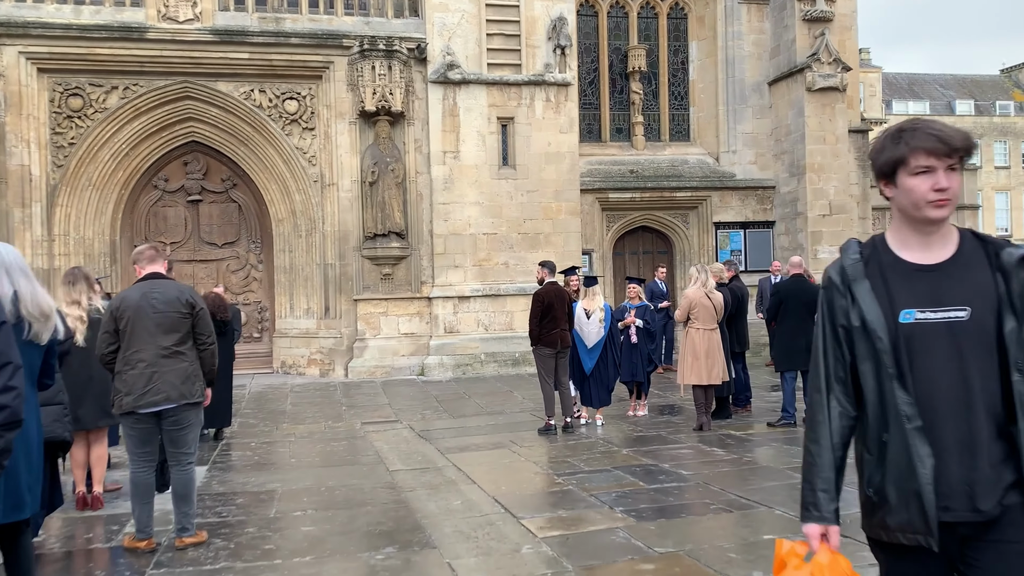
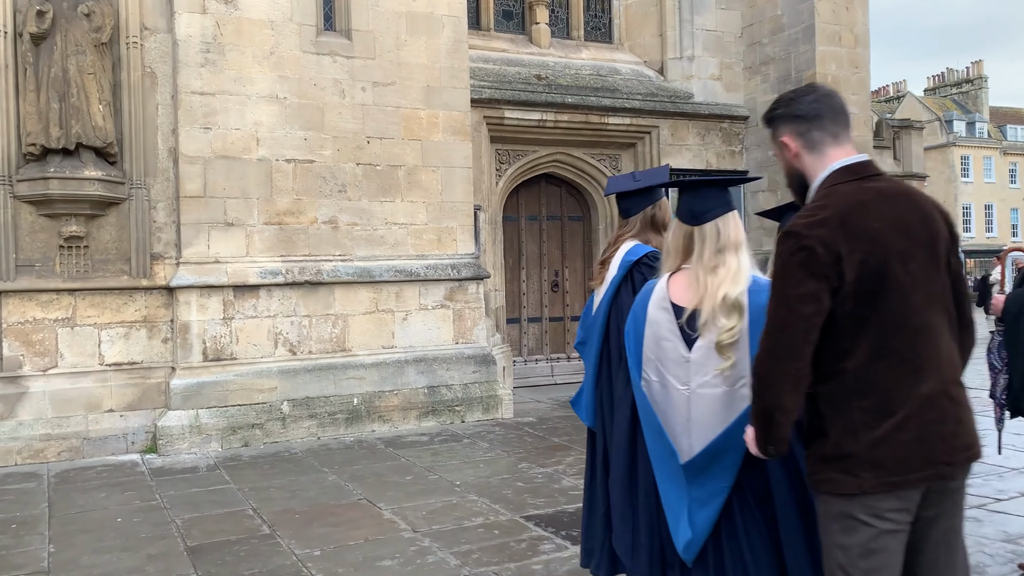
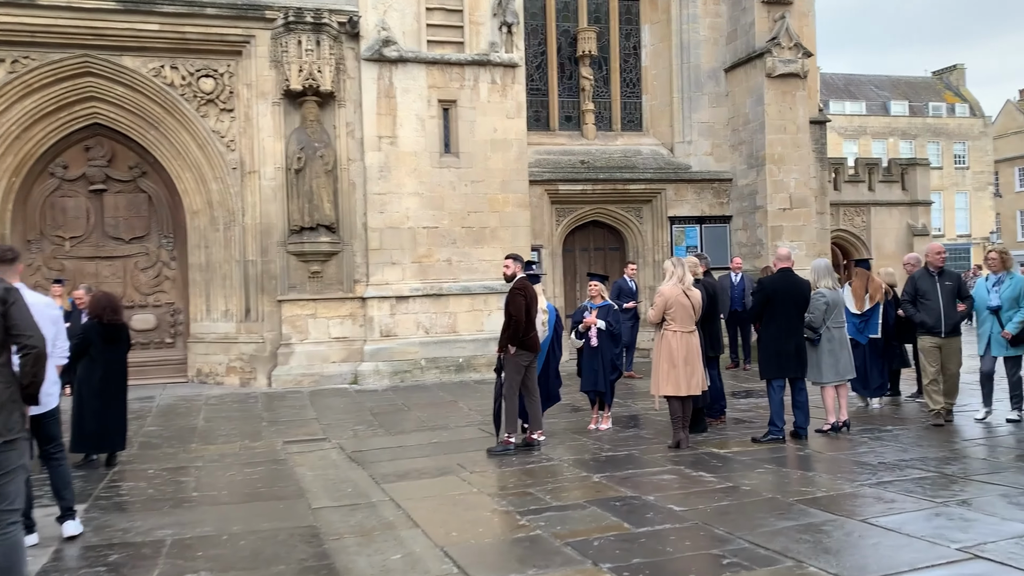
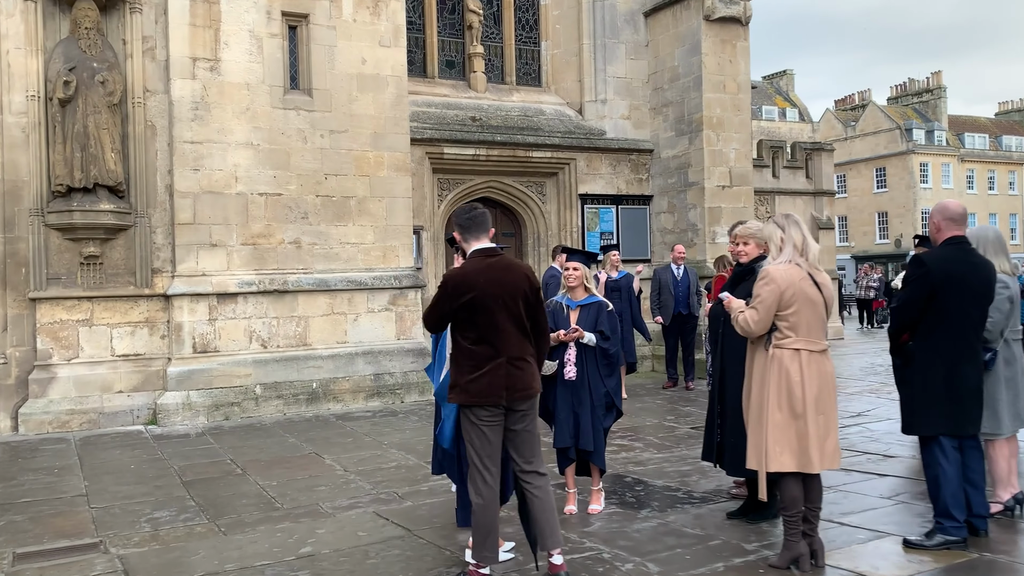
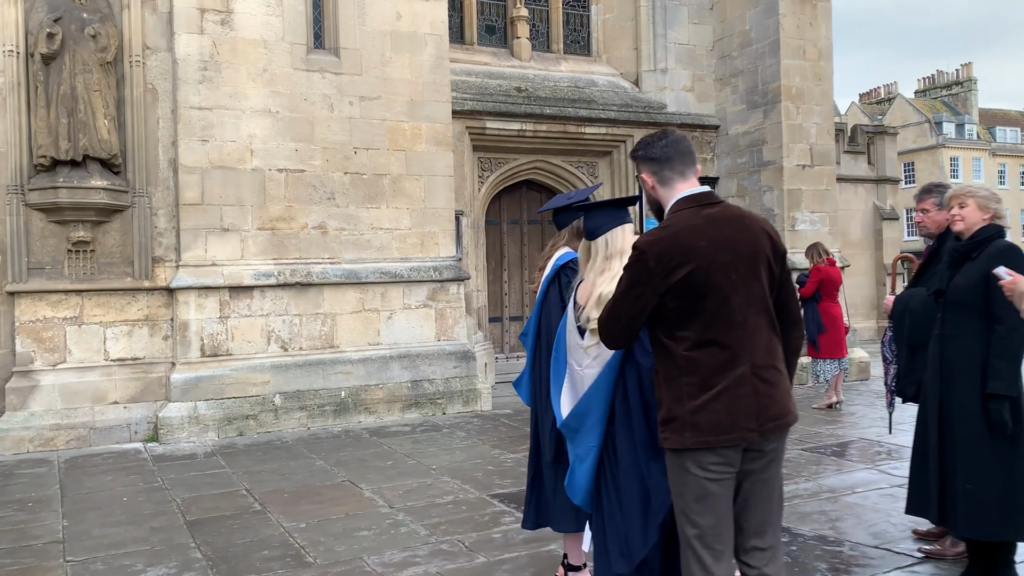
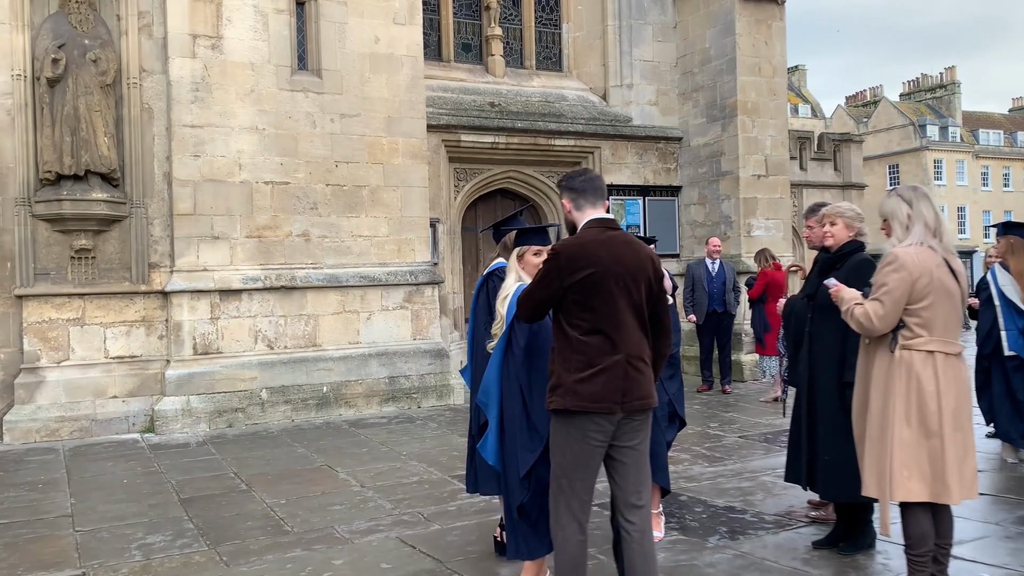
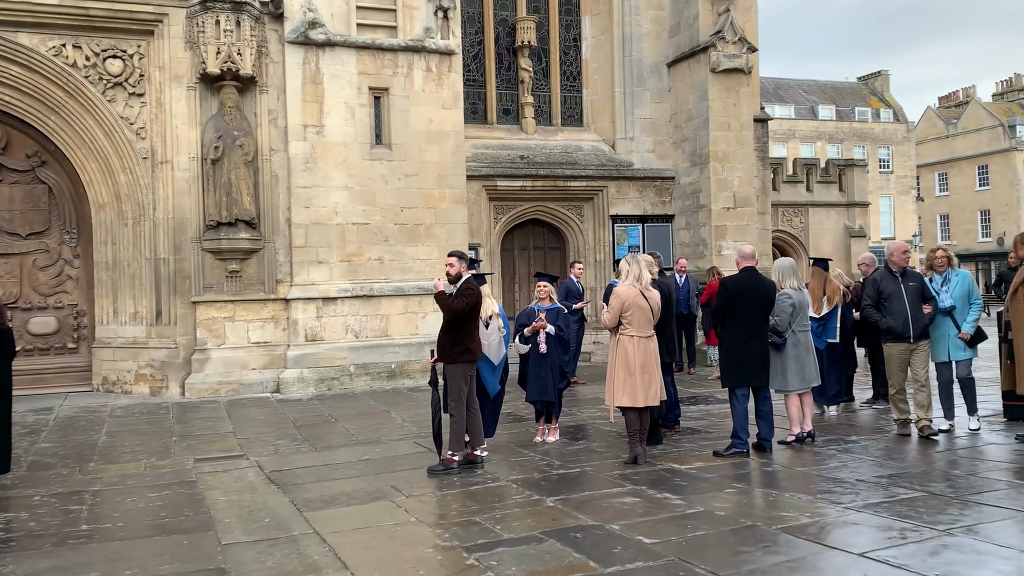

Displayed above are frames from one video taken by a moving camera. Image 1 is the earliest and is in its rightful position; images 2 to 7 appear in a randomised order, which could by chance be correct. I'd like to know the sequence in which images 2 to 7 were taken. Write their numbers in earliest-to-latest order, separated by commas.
3, 7, 4, 6, 5, 2
